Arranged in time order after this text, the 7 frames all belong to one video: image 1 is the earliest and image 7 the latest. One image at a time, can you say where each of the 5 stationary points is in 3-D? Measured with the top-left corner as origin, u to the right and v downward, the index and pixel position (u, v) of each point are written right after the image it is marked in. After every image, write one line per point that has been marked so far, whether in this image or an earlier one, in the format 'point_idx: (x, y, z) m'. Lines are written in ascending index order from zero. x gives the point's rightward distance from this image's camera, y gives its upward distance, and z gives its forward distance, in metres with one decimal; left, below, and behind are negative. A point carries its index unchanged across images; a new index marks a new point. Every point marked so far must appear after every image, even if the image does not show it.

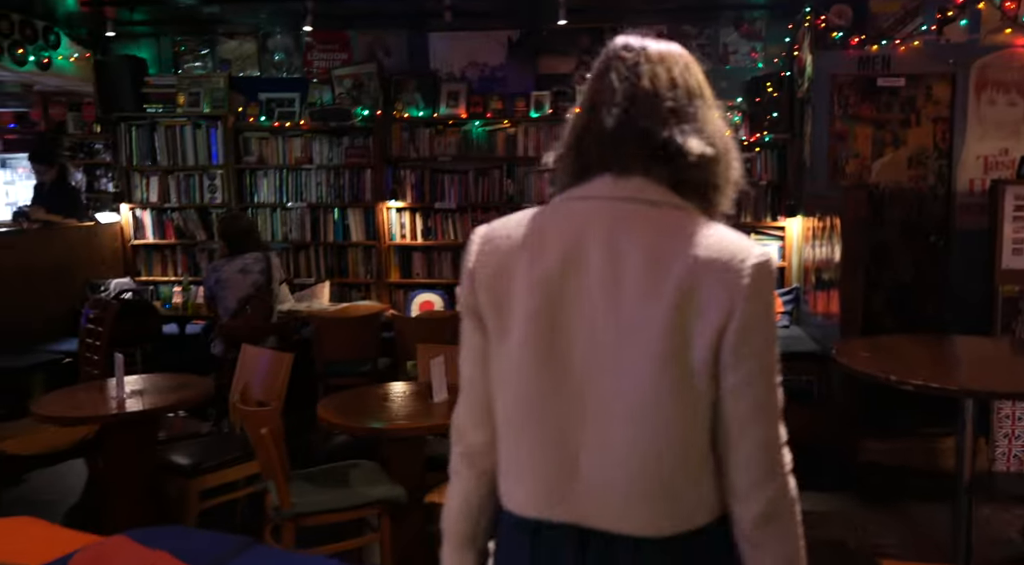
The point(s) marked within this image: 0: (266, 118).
0: (-1.7, +1.1, +5.2) m
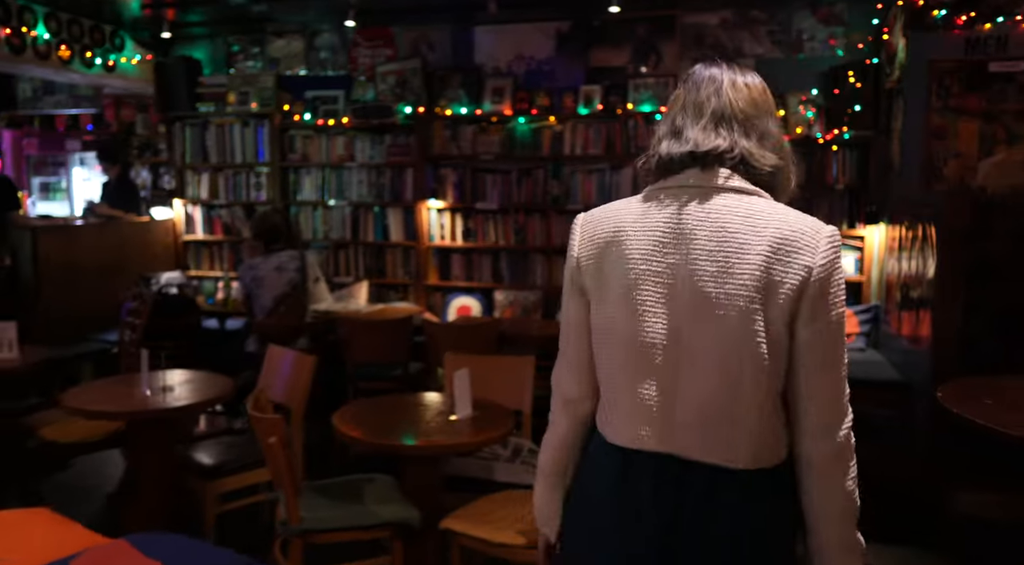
0: (-1.4, +1.1, +5.2) m
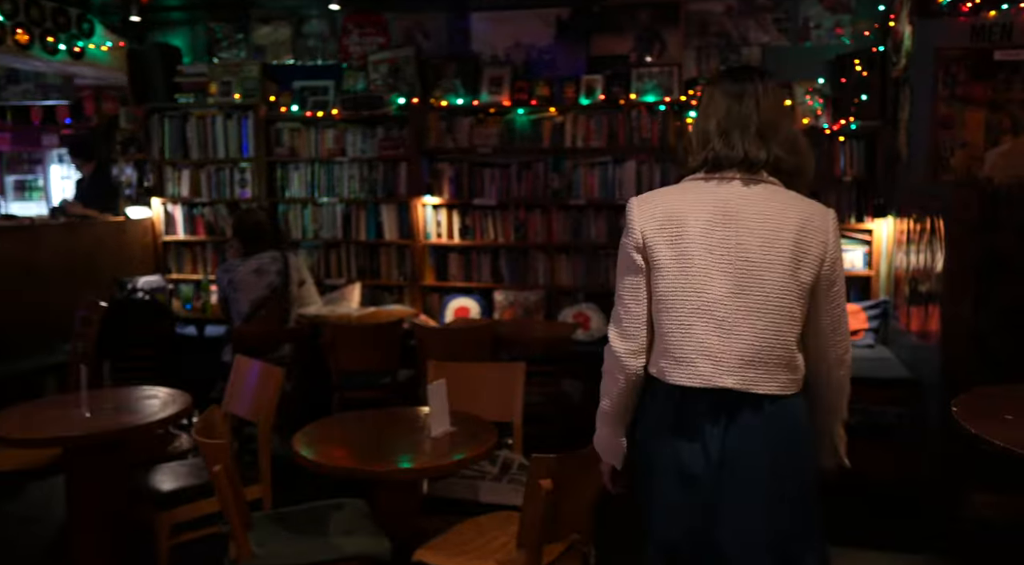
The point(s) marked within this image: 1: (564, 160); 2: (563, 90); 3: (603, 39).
0: (-1.4, +1.1, +4.9) m
1: (+0.3, +0.8, +4.8) m
2: (+0.3, +1.2, +4.8) m
3: (+0.6, +1.6, +4.9) m
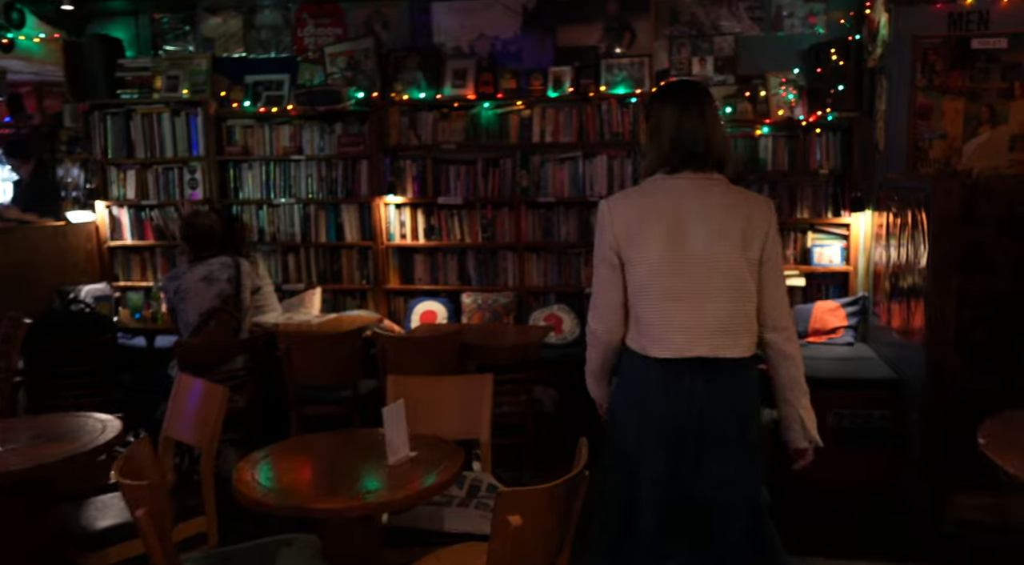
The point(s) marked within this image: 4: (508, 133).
0: (-1.6, +1.1, +4.7) m
1: (+0.1, +0.8, +4.6) m
2: (+0.1, +1.2, +4.6) m
3: (+0.4, +1.5, +4.7) m
4: (0.0, +0.9, +4.6) m
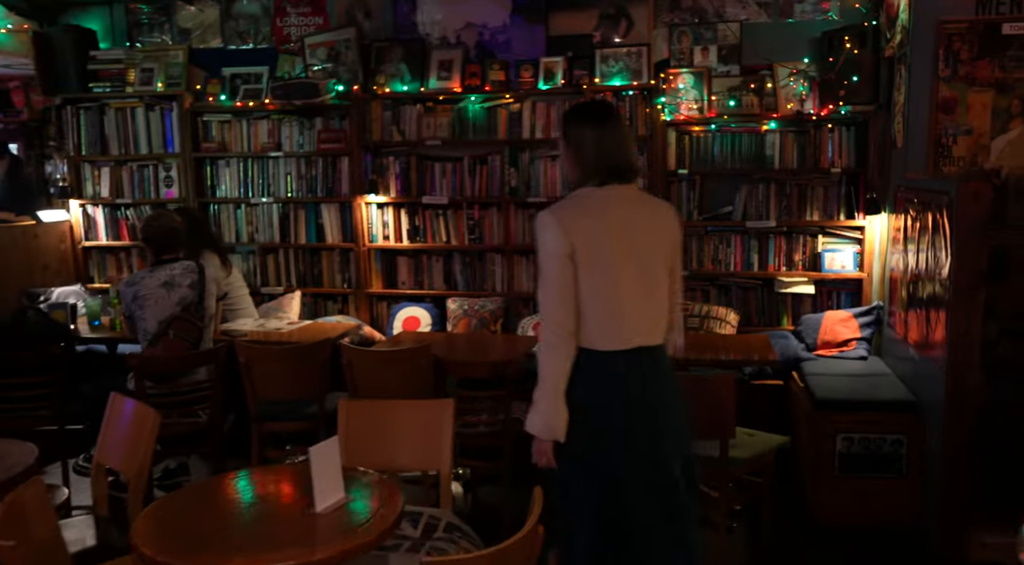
0: (-1.7, +1.1, +4.5) m
1: (+0.1, +0.7, +4.3) m
2: (0.0, +1.2, +4.3) m
3: (+0.3, +1.5, +4.4) m
4: (-0.1, +0.9, +4.3) m
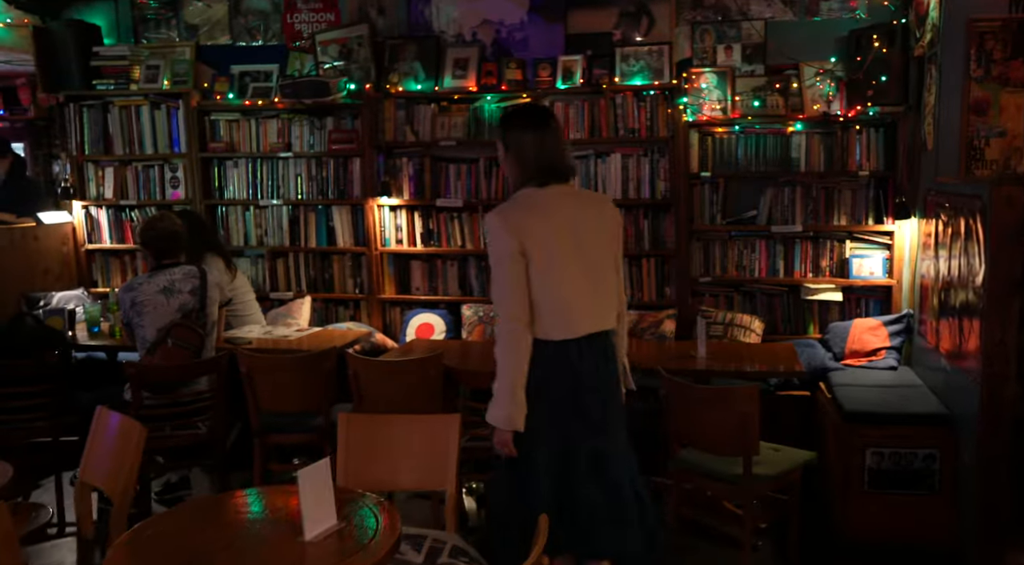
0: (-1.6, +1.1, +4.3) m
1: (+0.2, +0.7, +4.2) m
2: (+0.1, +1.1, +4.2) m
3: (+0.4, +1.5, +4.2) m
4: (0.0, +0.8, +4.2) m
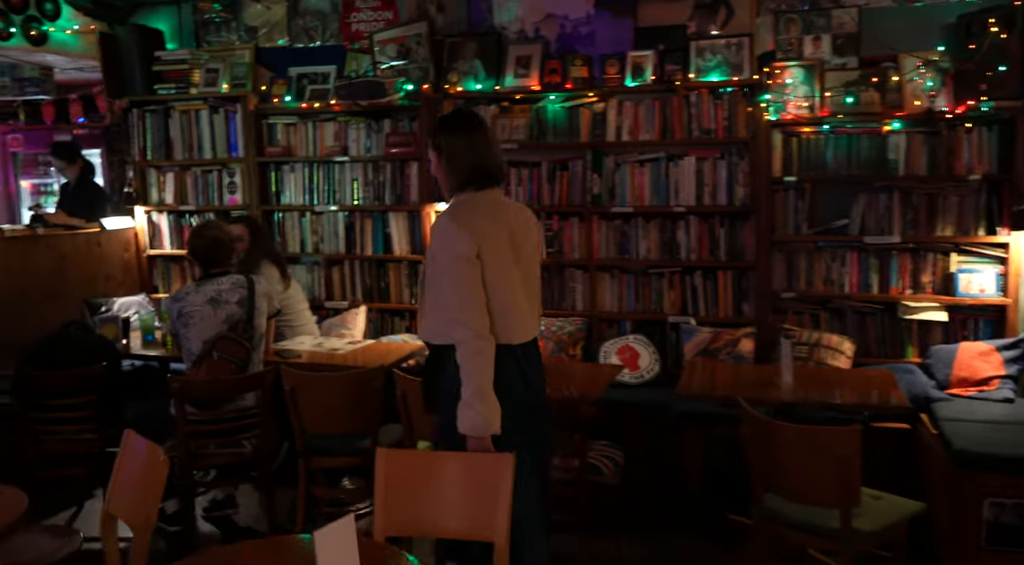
0: (-1.2, +1.0, +4.2) m
1: (+0.5, +0.6, +3.9) m
2: (+0.5, +1.1, +3.9) m
3: (+0.7, +1.4, +3.9) m
4: (+0.3, +0.8, +3.9) m
